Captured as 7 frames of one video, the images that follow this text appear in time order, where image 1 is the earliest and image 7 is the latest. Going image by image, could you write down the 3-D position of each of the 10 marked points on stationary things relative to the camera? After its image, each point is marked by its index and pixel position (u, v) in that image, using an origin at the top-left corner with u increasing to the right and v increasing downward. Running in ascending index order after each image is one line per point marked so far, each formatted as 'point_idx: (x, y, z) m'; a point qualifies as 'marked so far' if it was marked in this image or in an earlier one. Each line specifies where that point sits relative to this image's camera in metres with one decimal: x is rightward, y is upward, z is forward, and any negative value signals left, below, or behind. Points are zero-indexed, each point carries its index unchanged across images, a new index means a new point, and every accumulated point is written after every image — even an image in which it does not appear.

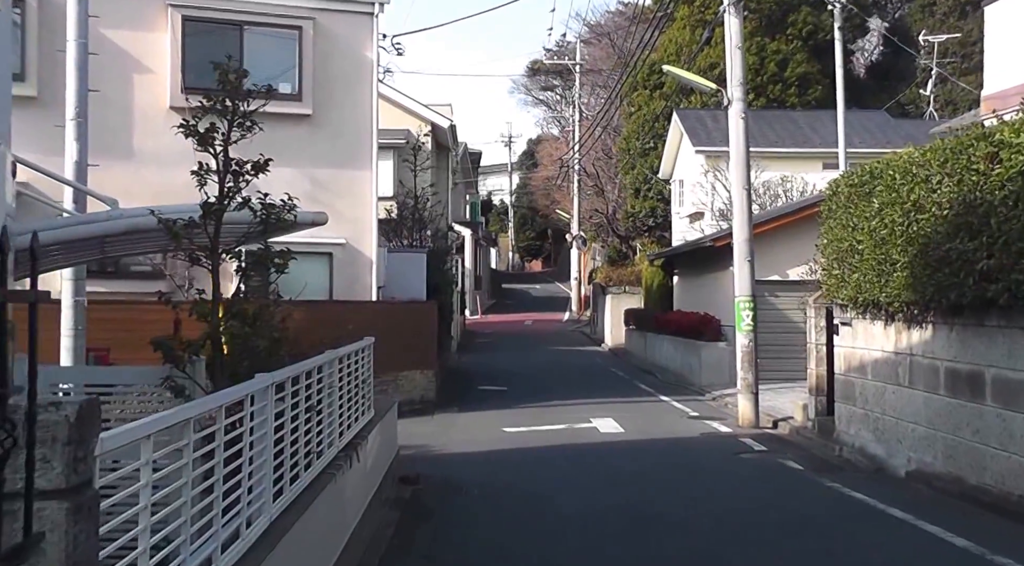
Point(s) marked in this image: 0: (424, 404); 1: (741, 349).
0: (-2.0, -2.7, +19.0) m
1: (+4.5, -1.3, +16.8) m
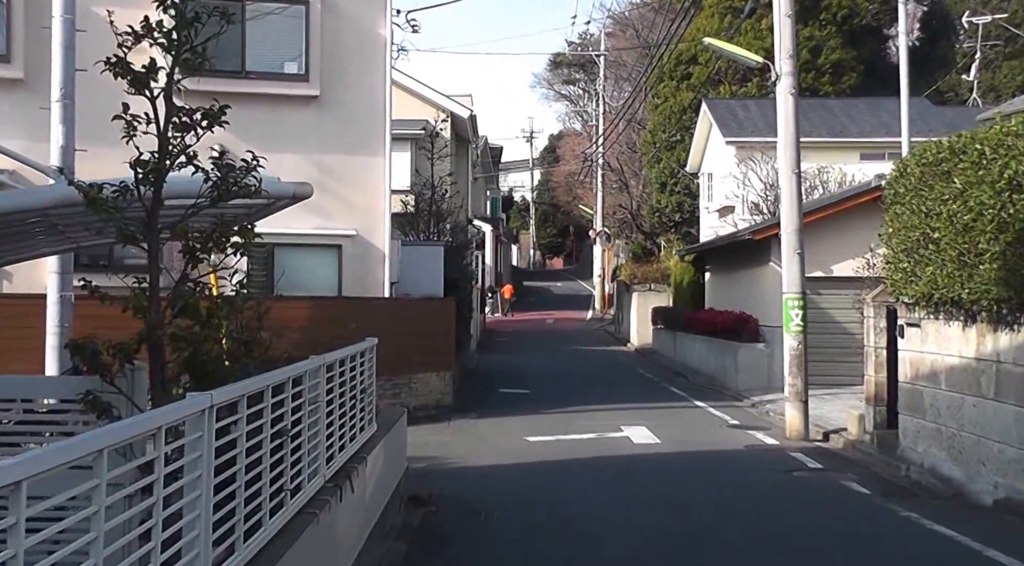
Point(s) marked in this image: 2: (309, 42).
0: (-1.5, -2.6, +17.6) m
1: (+4.9, -1.2, +15.2) m
2: (-3.9, +4.7, +16.5) m
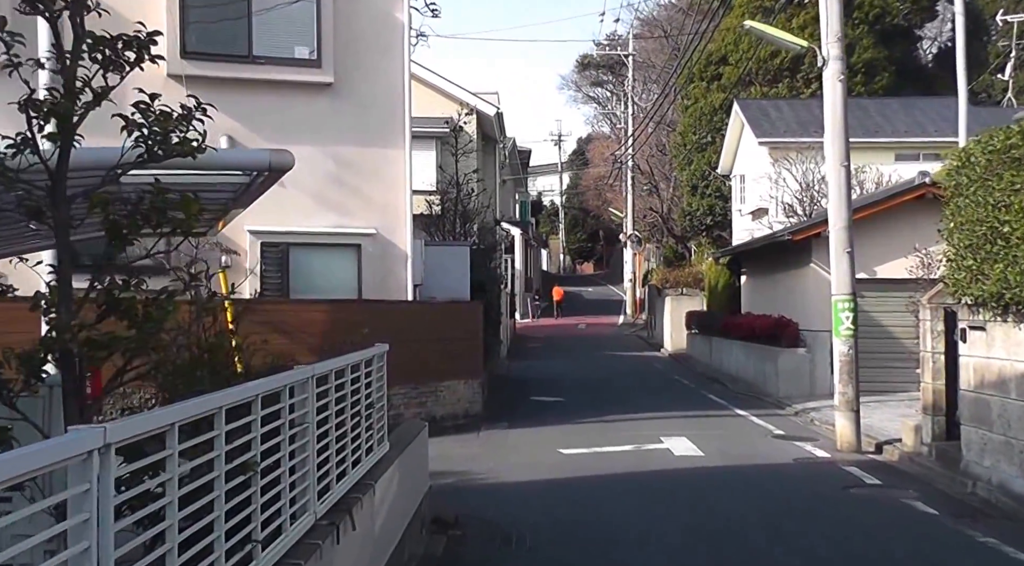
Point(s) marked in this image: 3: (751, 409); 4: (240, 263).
0: (-0.9, -2.7, +16.8) m
1: (+5.4, -1.2, +14.3) m
2: (-3.4, +4.6, +15.9) m
3: (+5.5, -2.9, +19.9) m
4: (-4.9, +0.4, +15.8) m
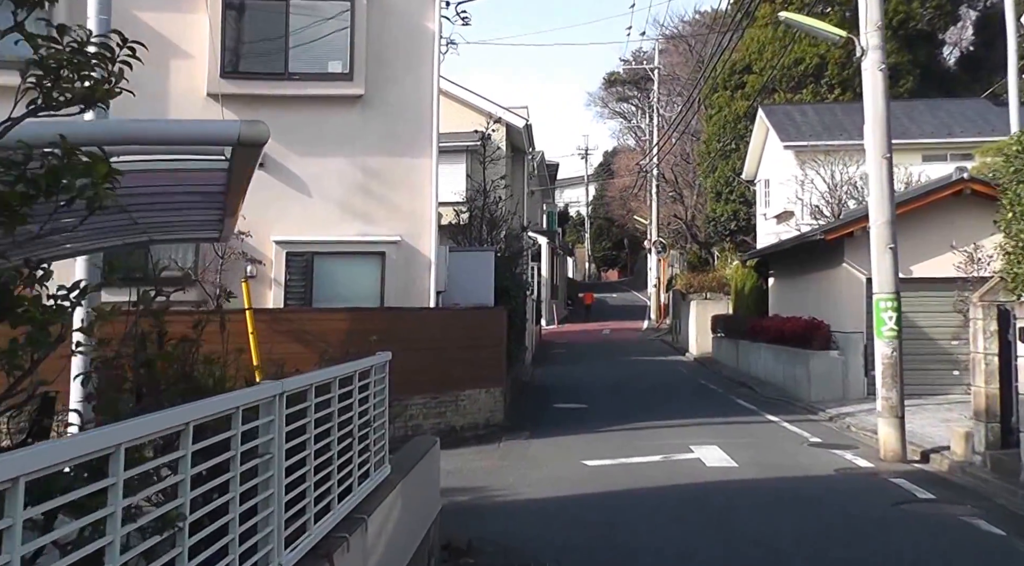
0: (-0.4, -2.7, +16.2) m
1: (+5.8, -1.2, +13.5) m
2: (-3.0, +4.5, +15.4) m
3: (+6.0, -2.9, +19.2) m
4: (-4.5, +0.2, +15.3) m
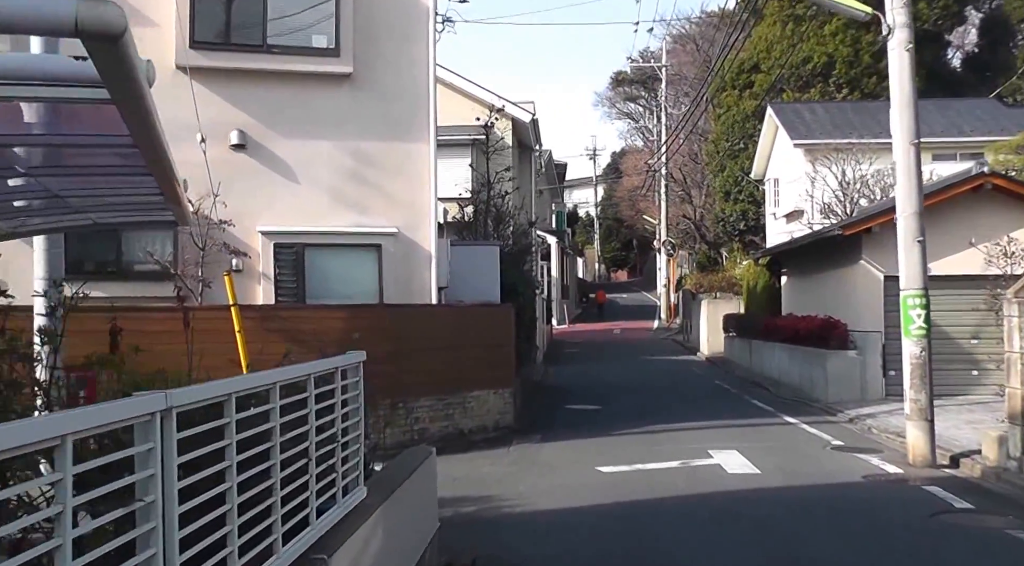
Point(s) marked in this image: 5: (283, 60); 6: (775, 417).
0: (-0.3, -2.7, +15.5) m
1: (+5.9, -1.1, +12.8) m
2: (-2.9, +4.6, +14.8) m
3: (+6.2, -2.8, +18.4) m
4: (-4.4, +0.3, +14.7) m
5: (-3.8, +3.7, +14.5) m
6: (+5.5, -2.8, +18.2) m
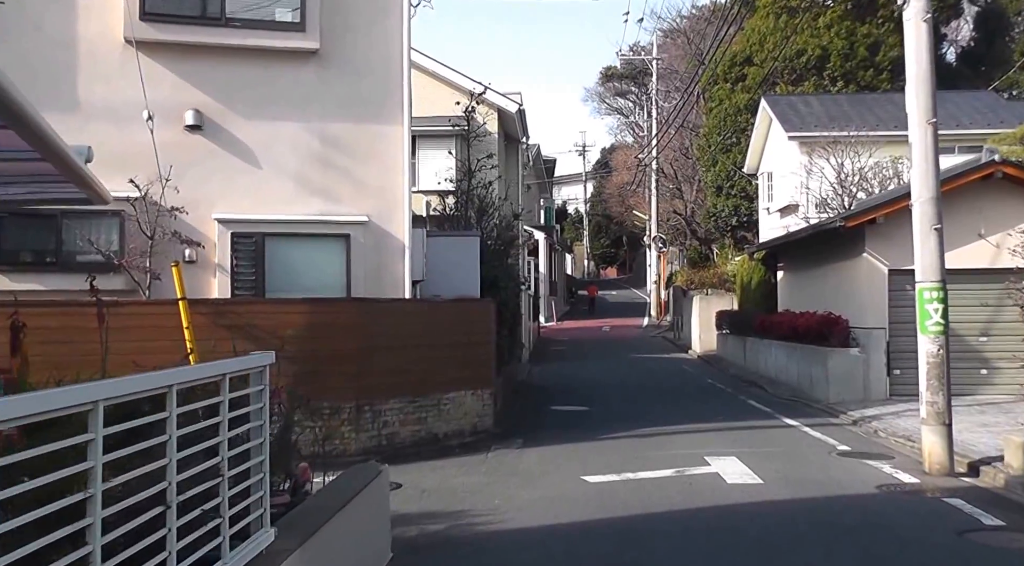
0: (-0.6, -2.6, +14.4) m
1: (+5.6, -1.0, +11.7) m
2: (-3.2, +4.7, +13.6) m
3: (+5.8, -2.7, +17.3) m
4: (-4.7, +0.4, +13.5) m
5: (-4.1, +3.8, +13.3) m
6: (+5.2, -2.7, +17.1) m
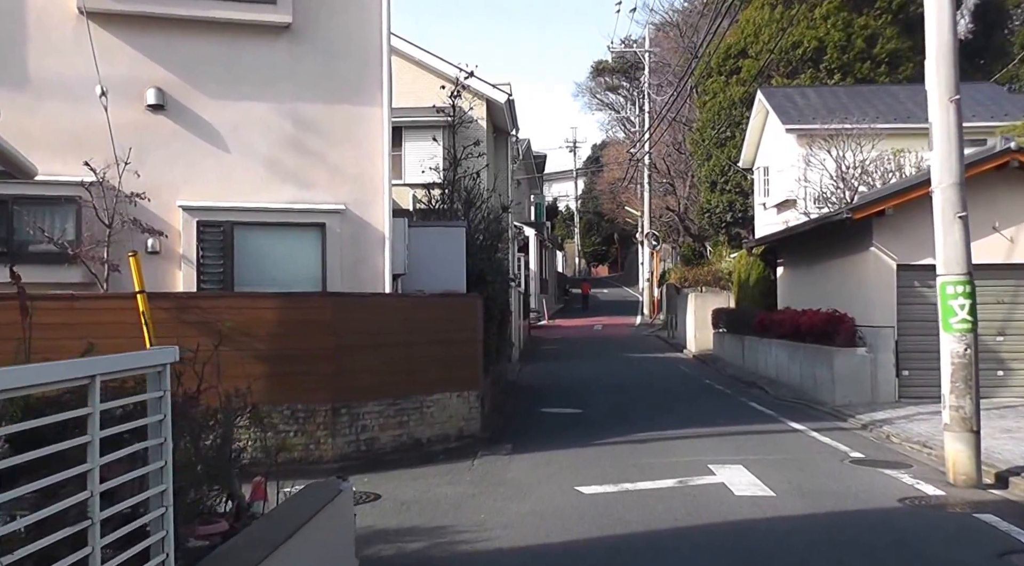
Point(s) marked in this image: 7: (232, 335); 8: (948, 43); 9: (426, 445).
0: (-0.8, -2.5, +13.4) m
1: (+5.4, -1.0, +10.8) m
2: (-3.3, +4.8, +12.6) m
3: (+5.6, -2.6, +16.4) m
4: (-4.9, +0.5, +12.5) m
5: (-4.3, +3.9, +12.3) m
6: (+5.0, -2.6, +16.2) m
7: (-3.7, -0.7, +11.4) m
8: (+5.4, +3.0, +10.6) m
9: (-1.3, -2.5, +13.2) m
